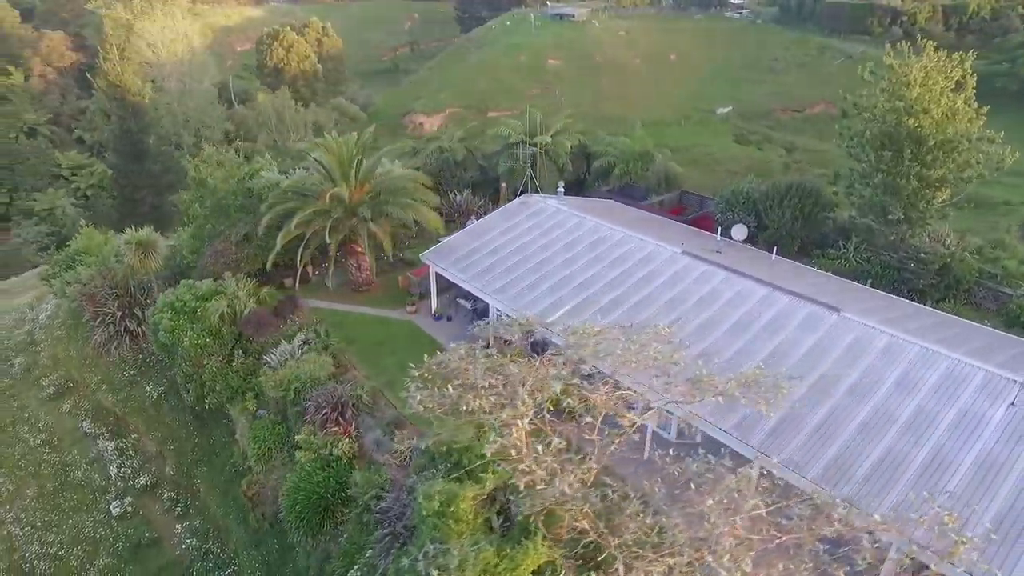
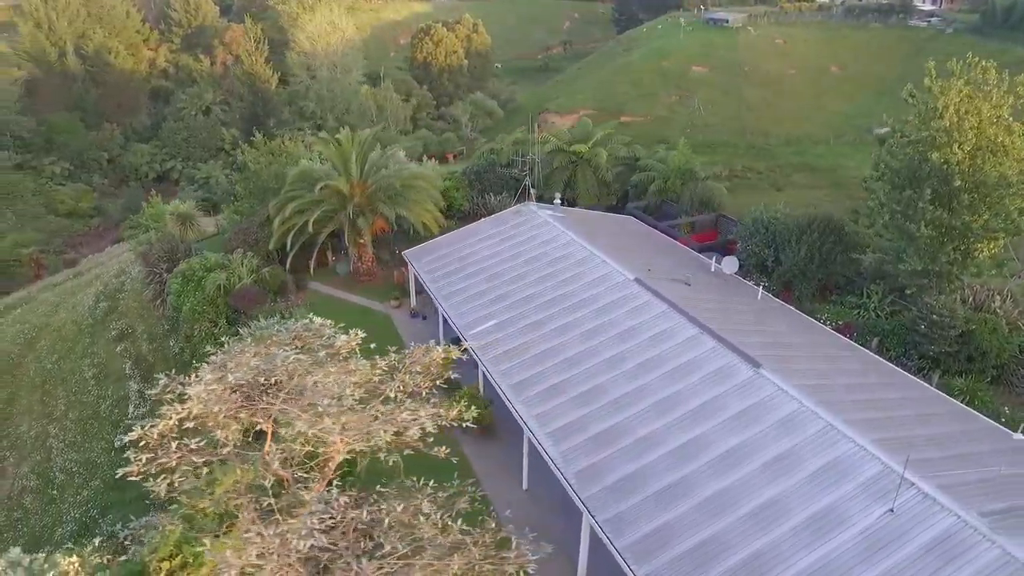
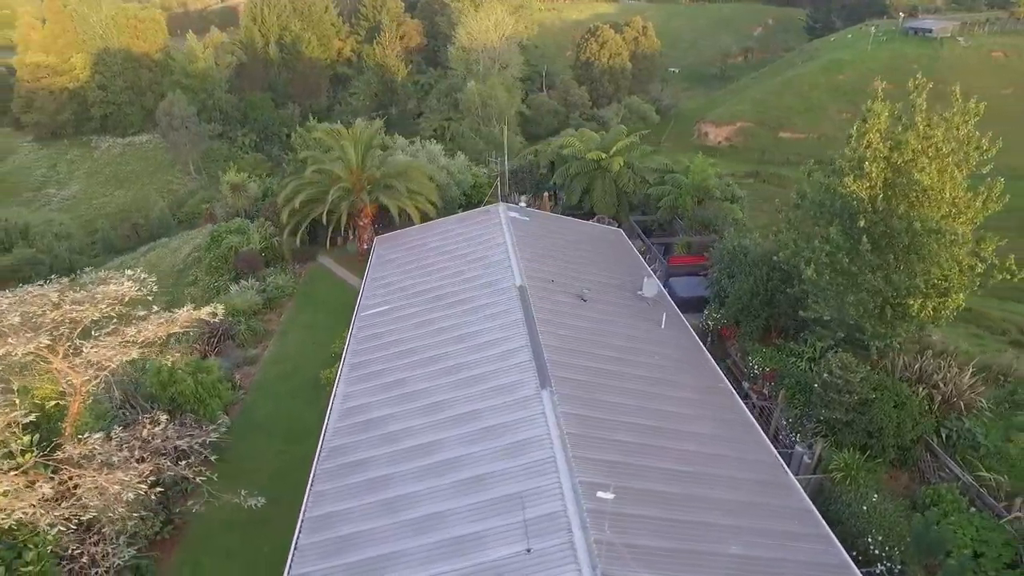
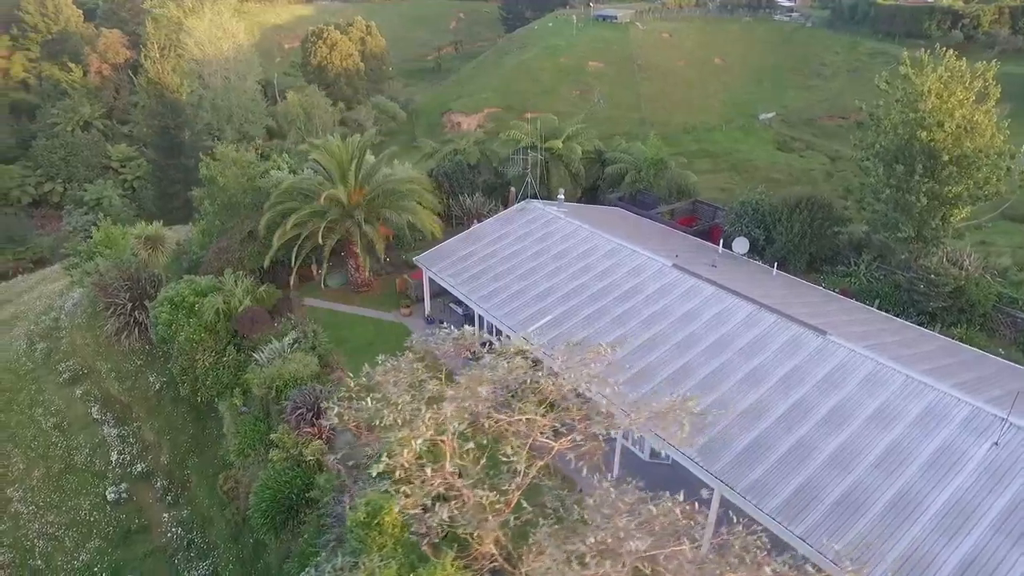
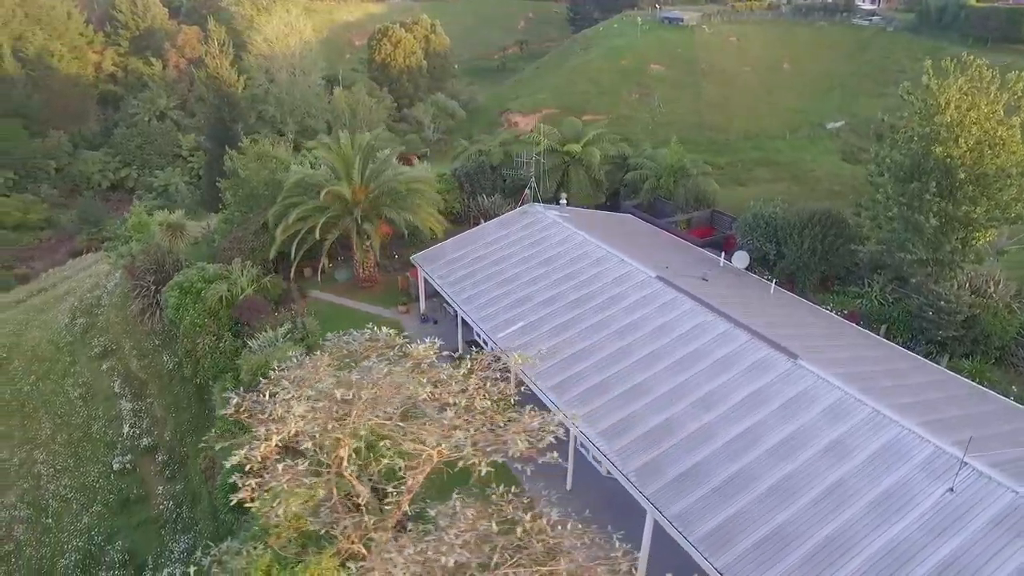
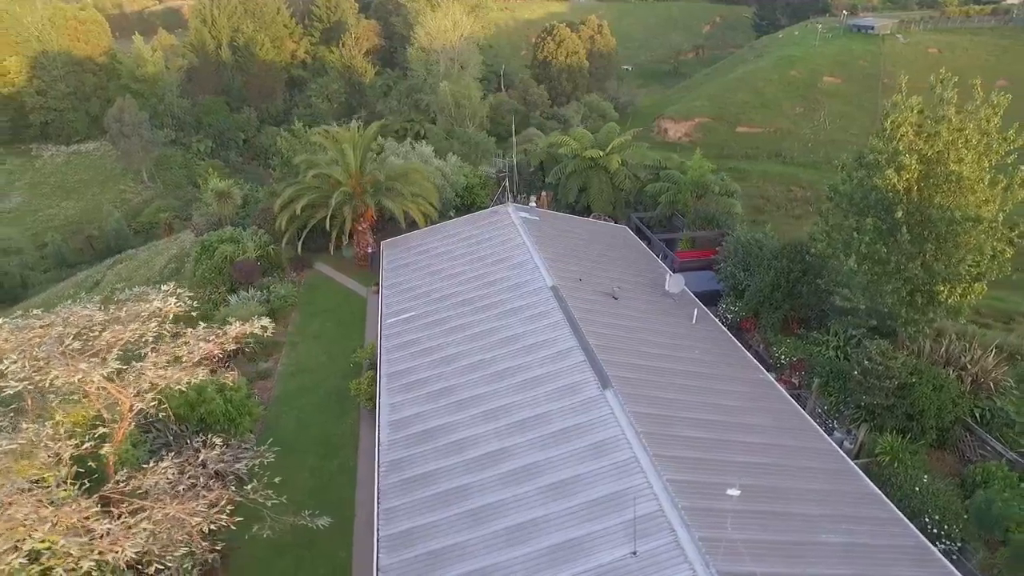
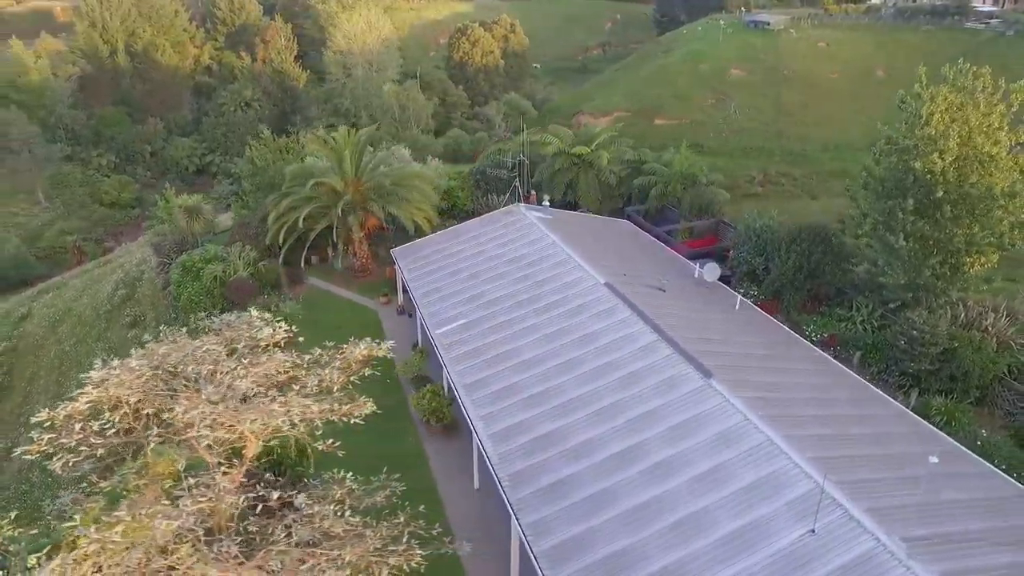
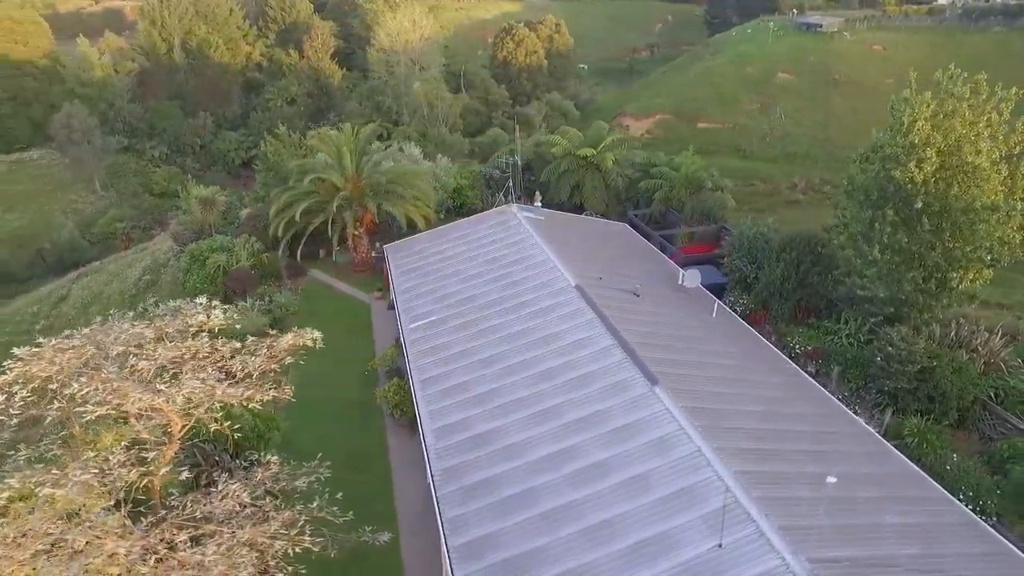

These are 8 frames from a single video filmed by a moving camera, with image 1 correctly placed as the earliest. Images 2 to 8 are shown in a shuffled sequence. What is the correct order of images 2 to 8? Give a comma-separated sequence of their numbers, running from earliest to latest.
4, 5, 2, 7, 8, 6, 3
